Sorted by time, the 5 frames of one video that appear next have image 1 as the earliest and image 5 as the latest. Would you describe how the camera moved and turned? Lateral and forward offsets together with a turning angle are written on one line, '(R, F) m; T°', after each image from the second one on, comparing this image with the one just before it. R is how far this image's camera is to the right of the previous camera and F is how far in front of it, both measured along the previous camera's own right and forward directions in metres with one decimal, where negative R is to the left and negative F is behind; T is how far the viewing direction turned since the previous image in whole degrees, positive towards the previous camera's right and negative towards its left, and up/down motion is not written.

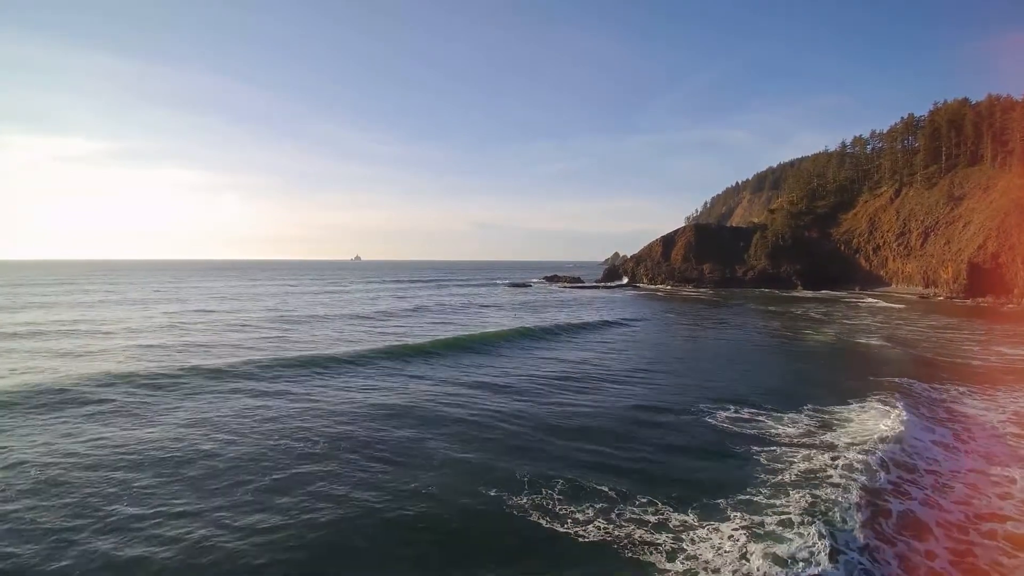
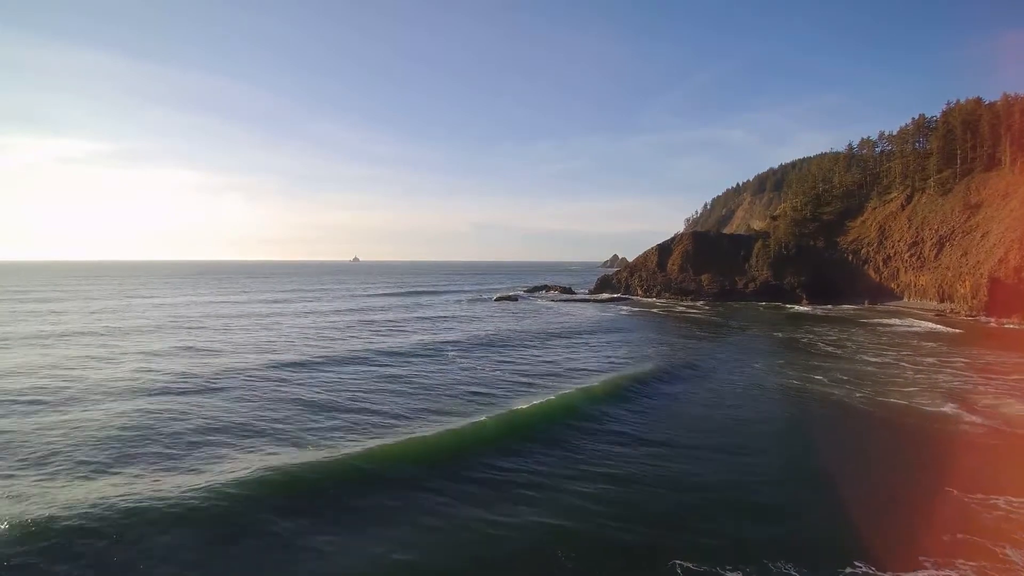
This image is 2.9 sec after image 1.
(+2.4, +5.1) m; 0°
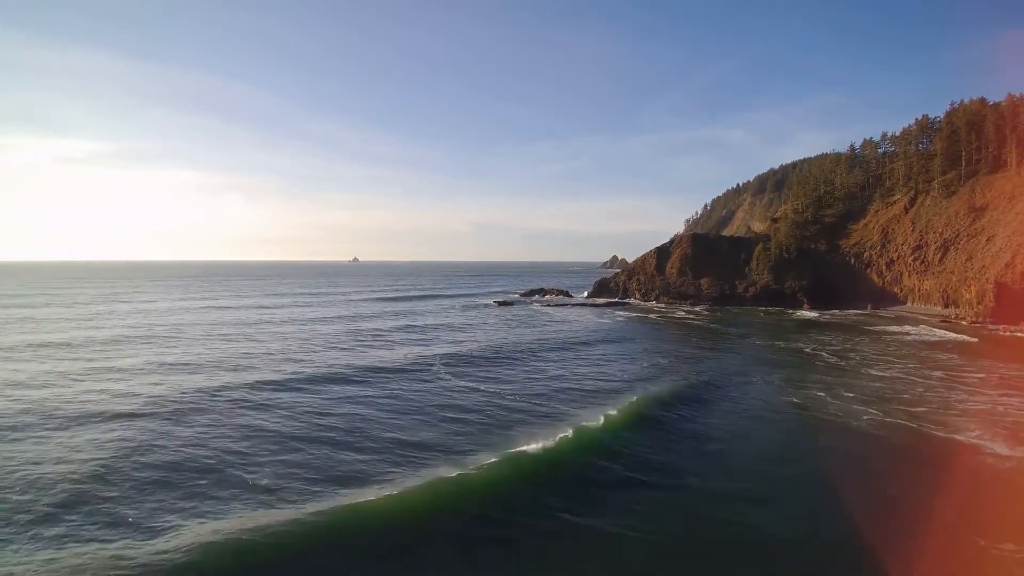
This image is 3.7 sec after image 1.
(+0.7, +1.5) m; 0°
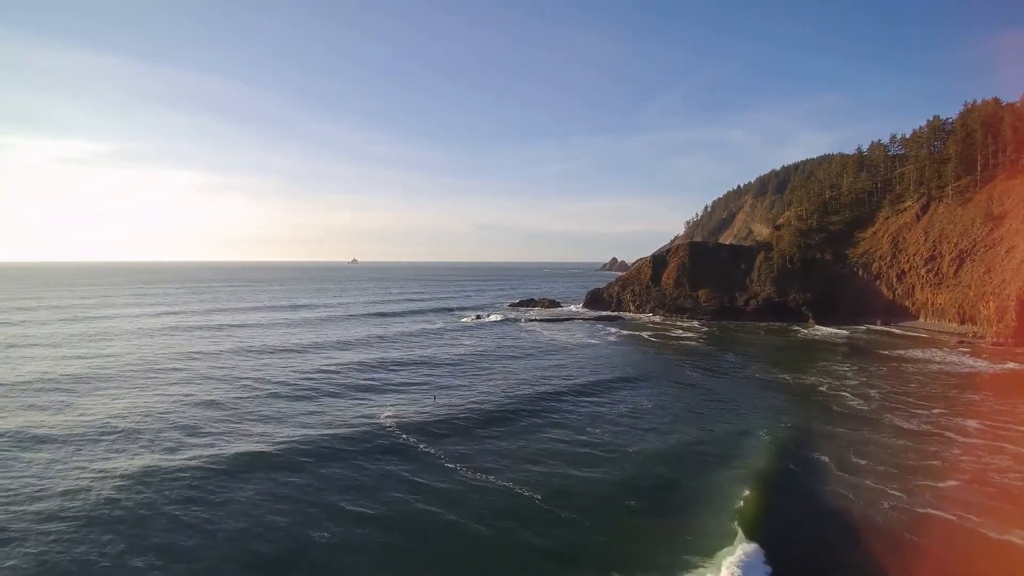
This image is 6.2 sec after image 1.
(+2.1, +4.5) m; 0°
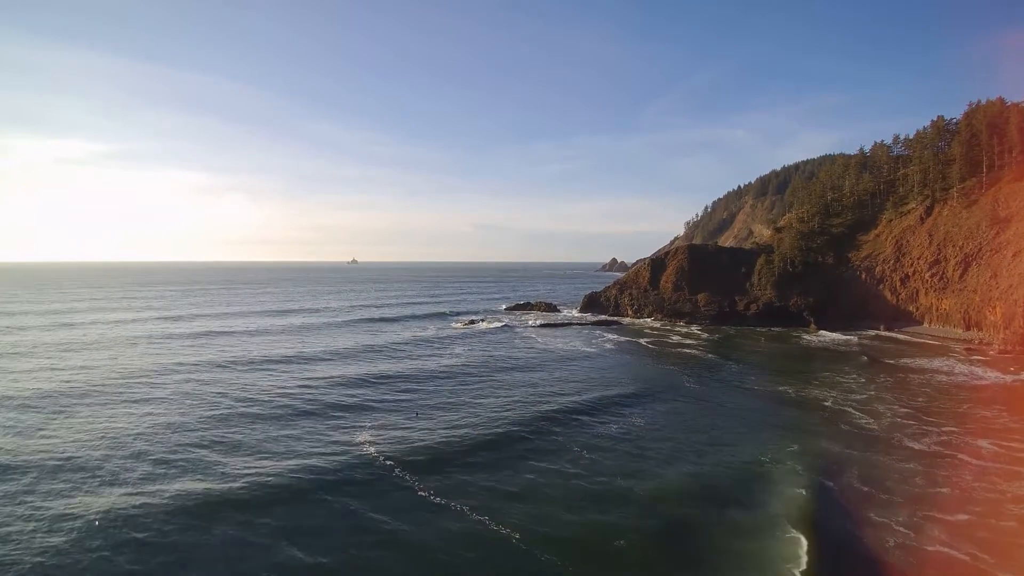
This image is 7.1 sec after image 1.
(+0.7, +1.5) m; 0°
